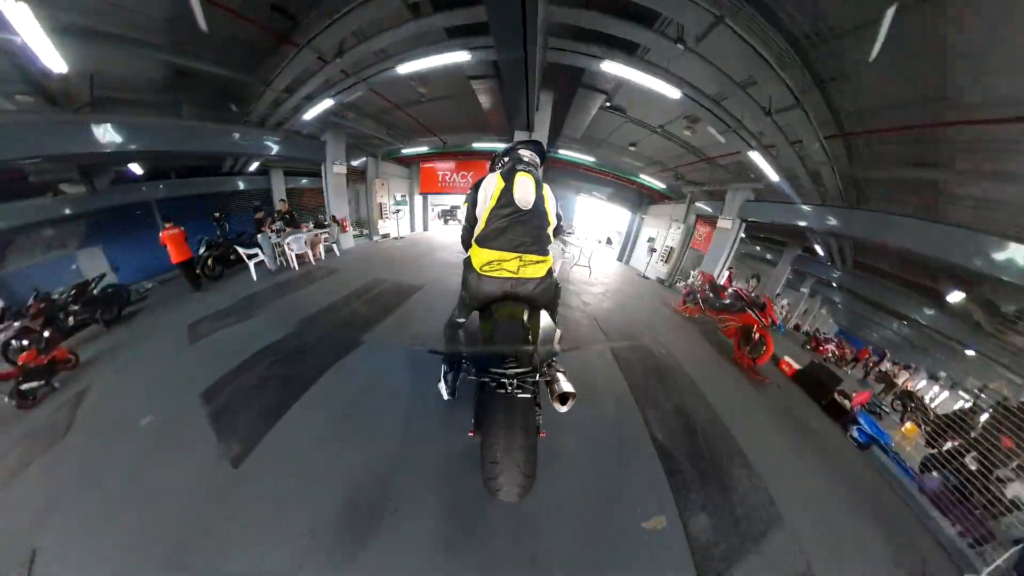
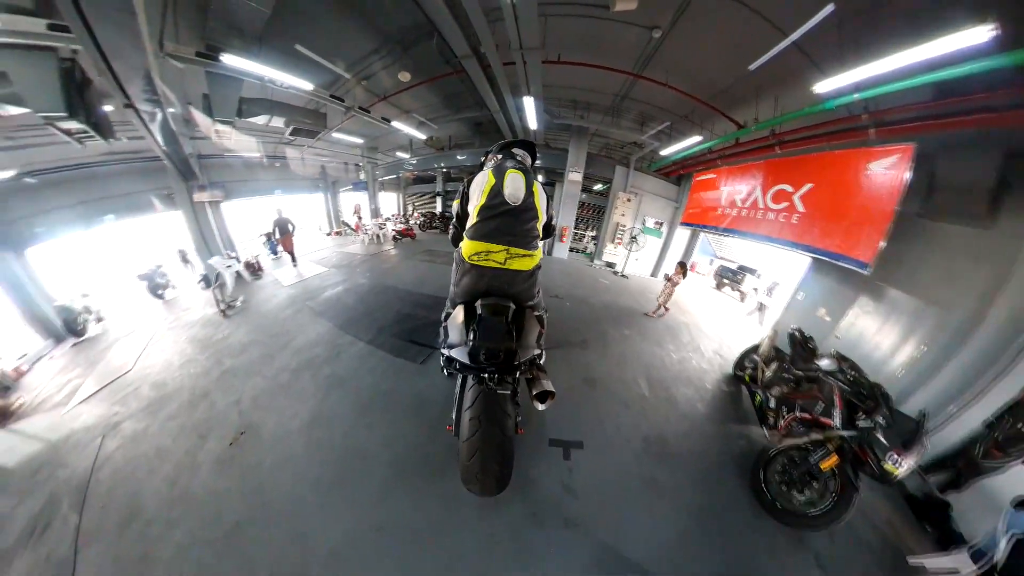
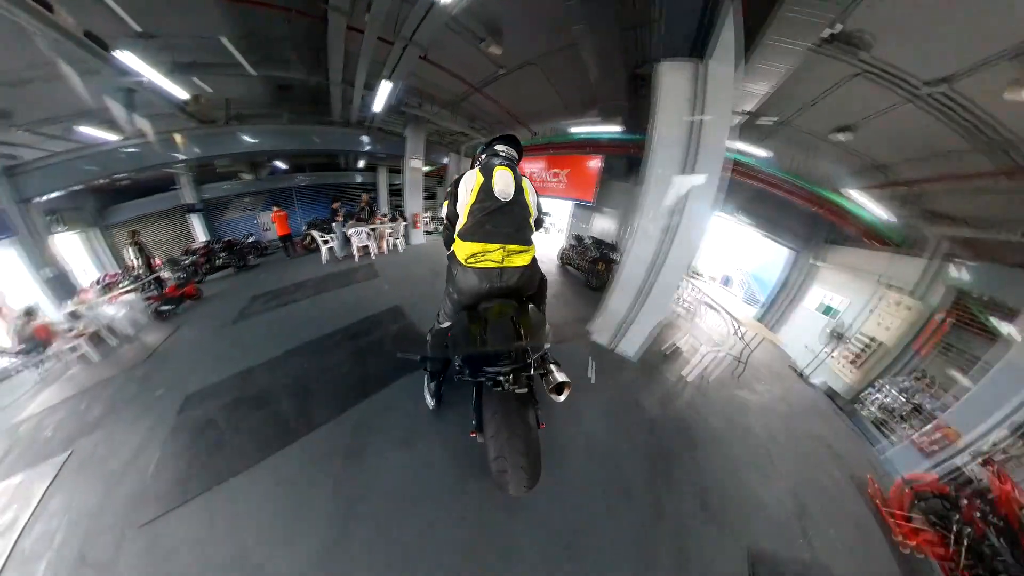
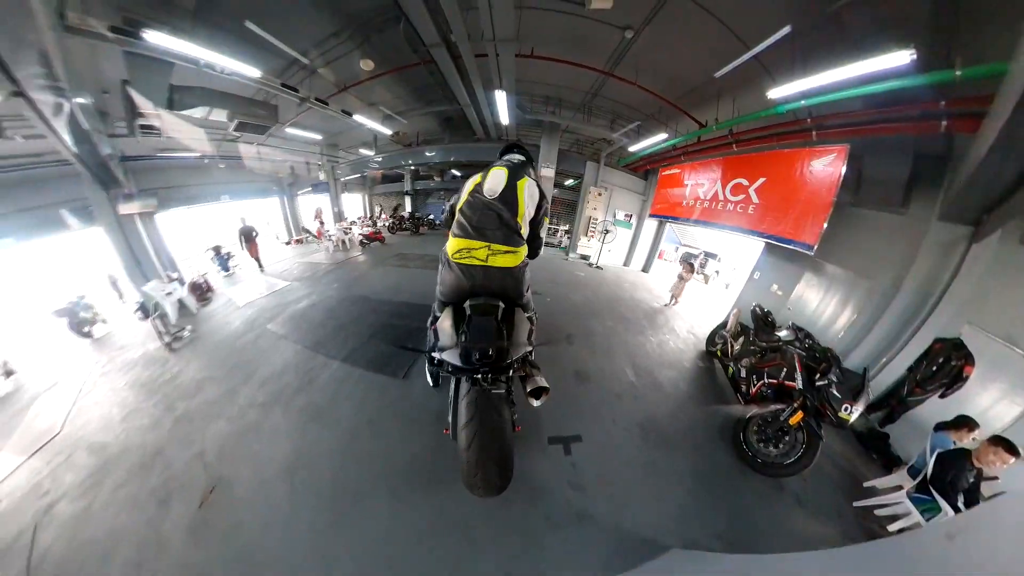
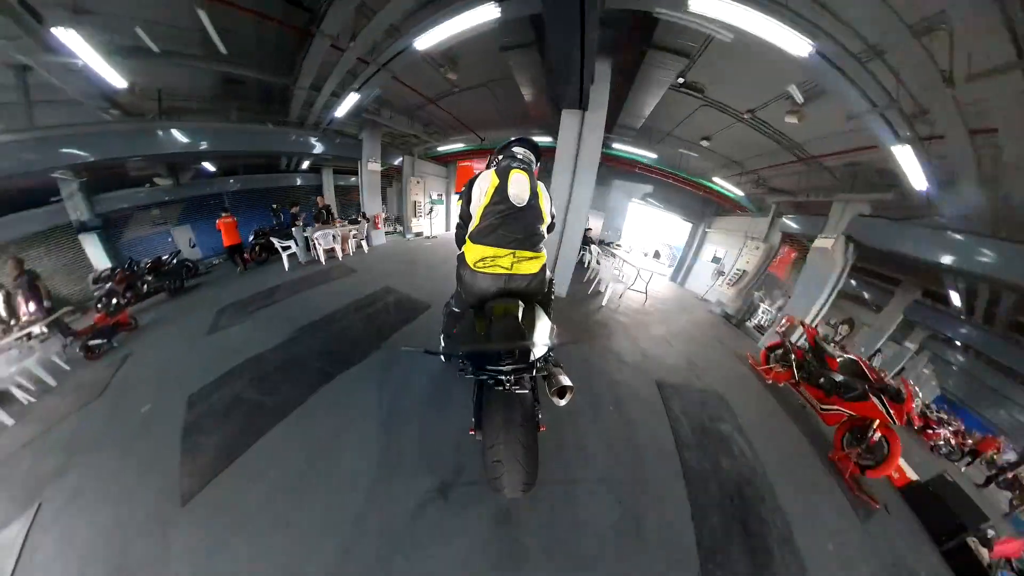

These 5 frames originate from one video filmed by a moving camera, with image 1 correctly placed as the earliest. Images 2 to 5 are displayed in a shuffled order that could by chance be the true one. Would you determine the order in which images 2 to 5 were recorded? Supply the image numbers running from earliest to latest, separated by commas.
5, 3, 4, 2
